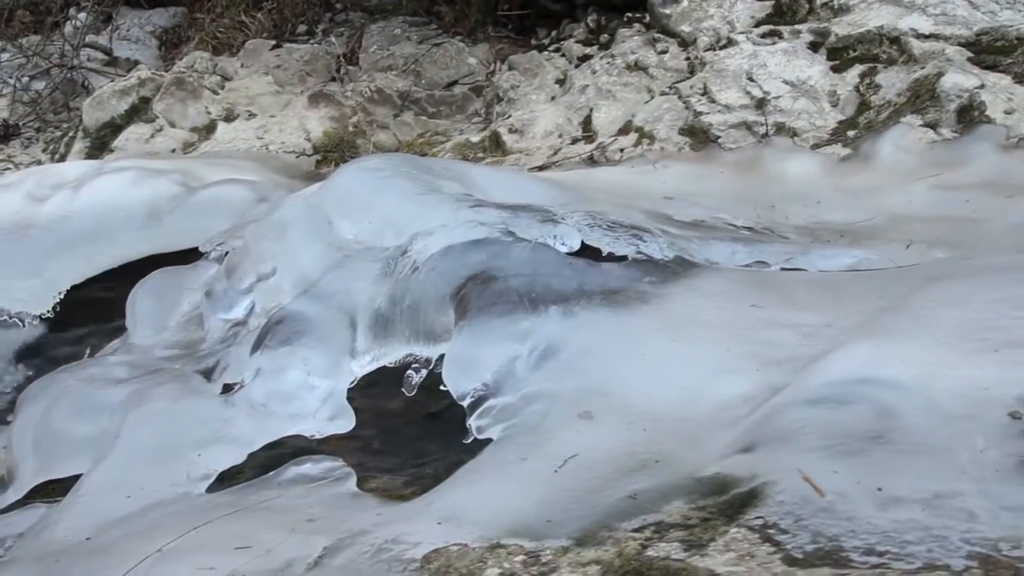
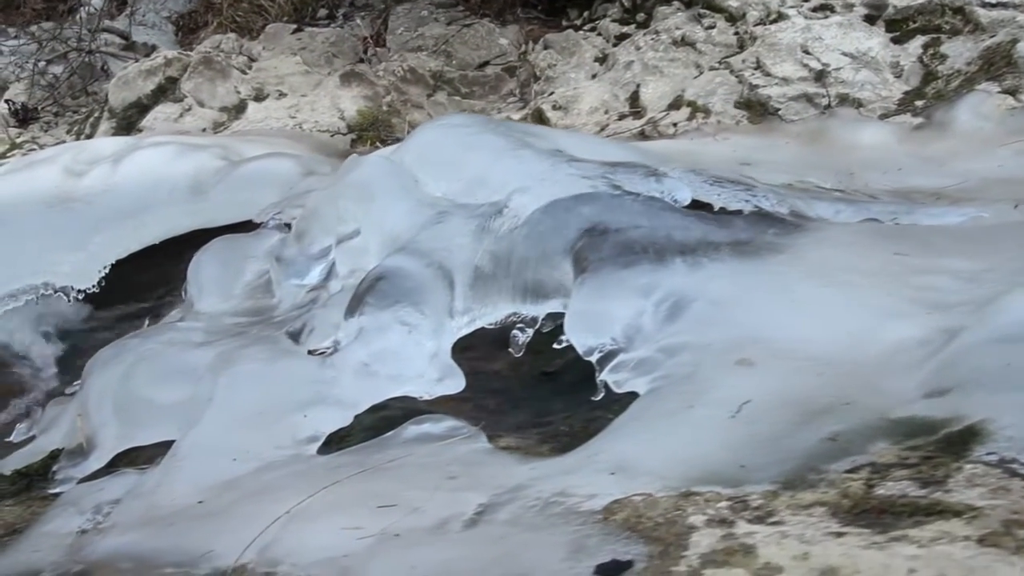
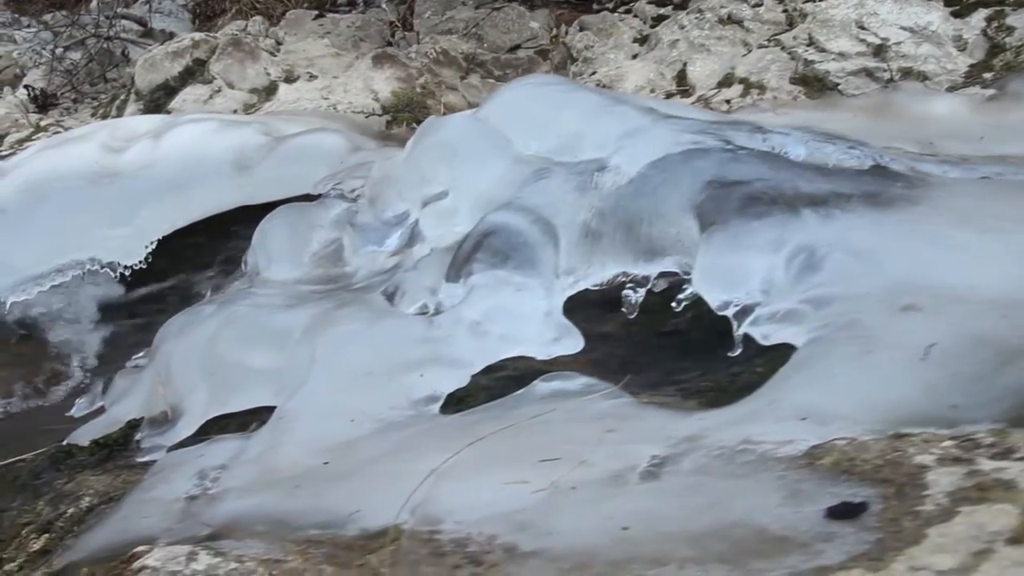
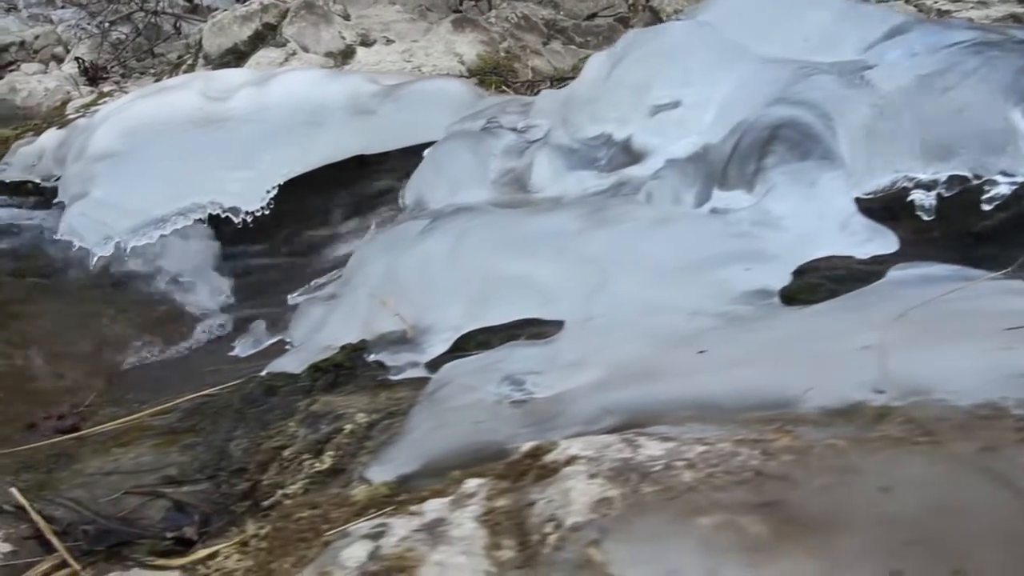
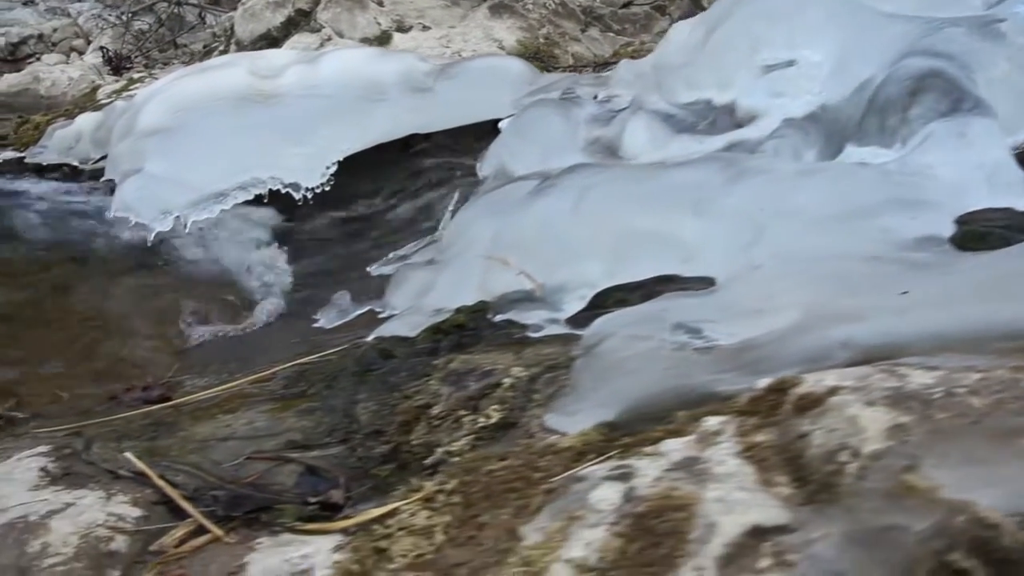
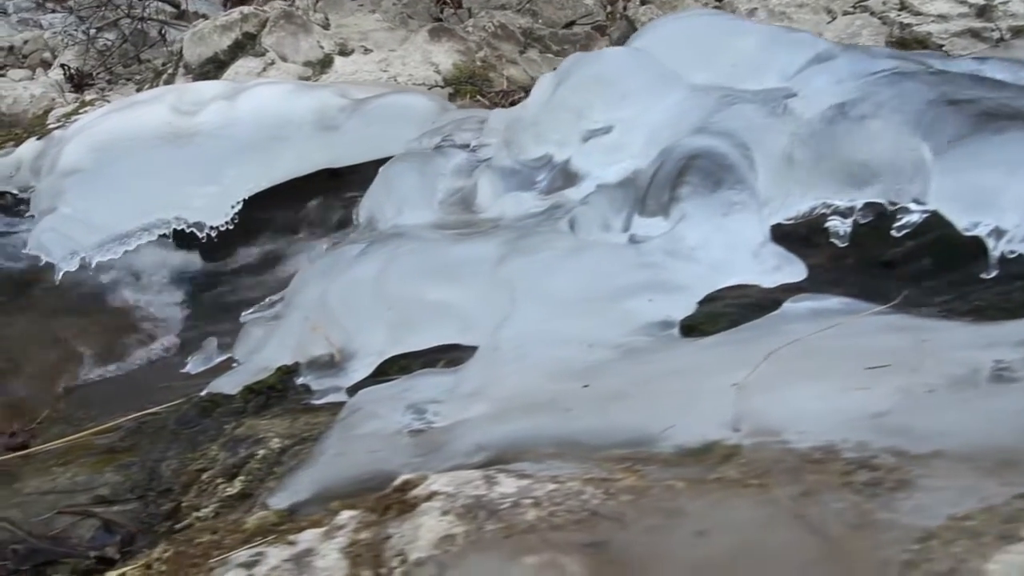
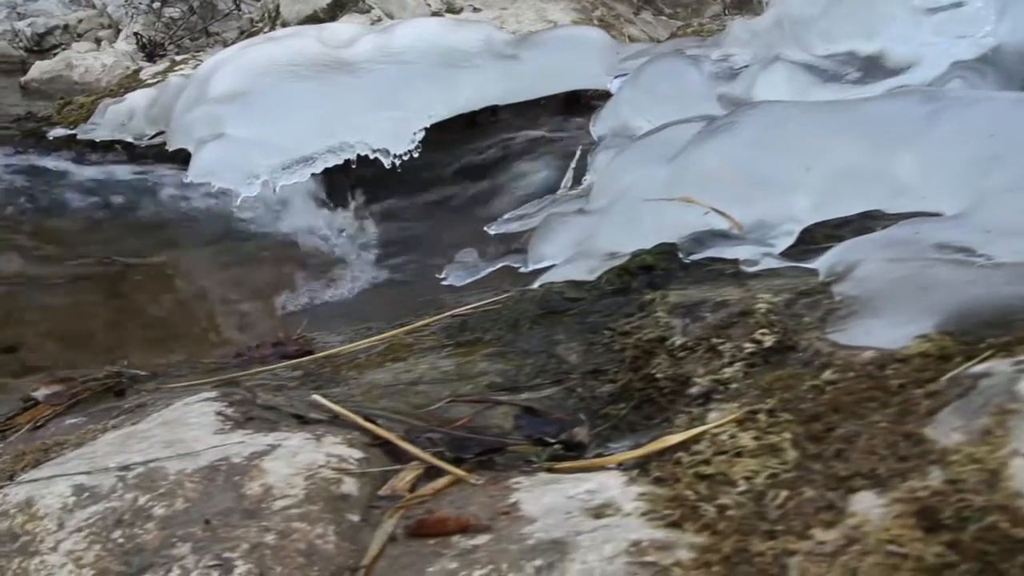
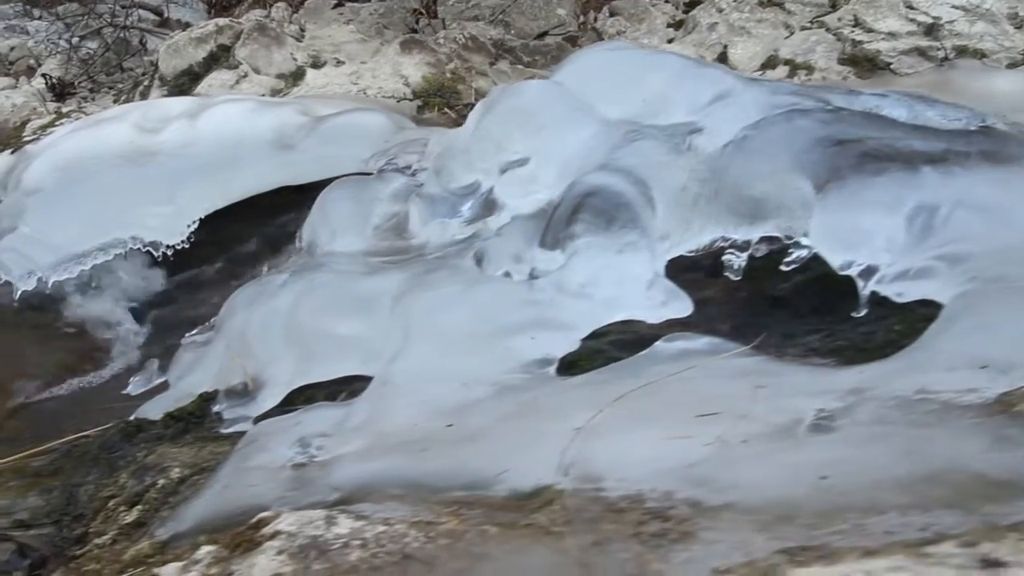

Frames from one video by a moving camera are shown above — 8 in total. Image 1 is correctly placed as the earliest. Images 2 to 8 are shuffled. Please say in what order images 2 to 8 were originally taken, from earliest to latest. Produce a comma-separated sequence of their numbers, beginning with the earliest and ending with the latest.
2, 3, 8, 6, 4, 5, 7
